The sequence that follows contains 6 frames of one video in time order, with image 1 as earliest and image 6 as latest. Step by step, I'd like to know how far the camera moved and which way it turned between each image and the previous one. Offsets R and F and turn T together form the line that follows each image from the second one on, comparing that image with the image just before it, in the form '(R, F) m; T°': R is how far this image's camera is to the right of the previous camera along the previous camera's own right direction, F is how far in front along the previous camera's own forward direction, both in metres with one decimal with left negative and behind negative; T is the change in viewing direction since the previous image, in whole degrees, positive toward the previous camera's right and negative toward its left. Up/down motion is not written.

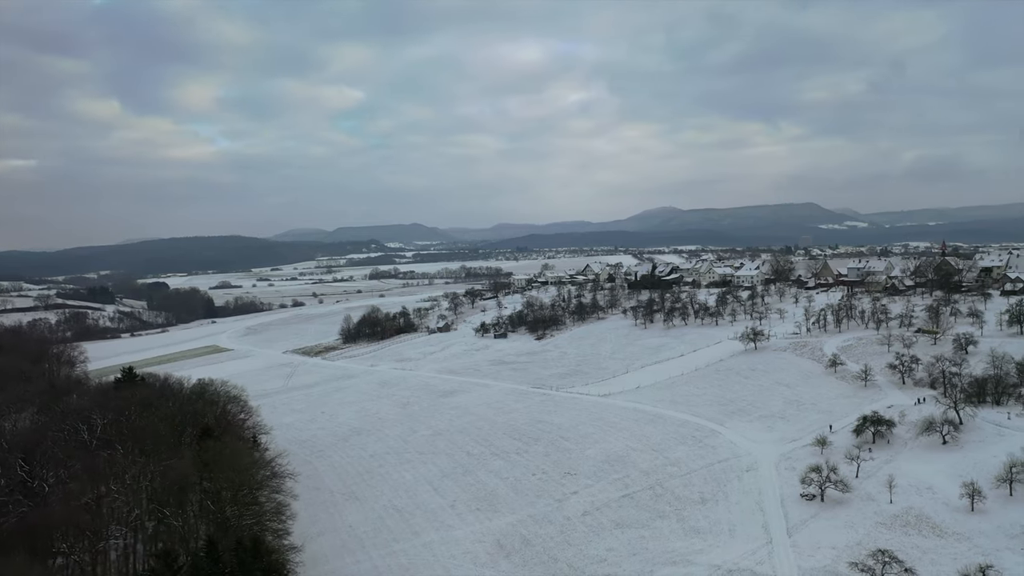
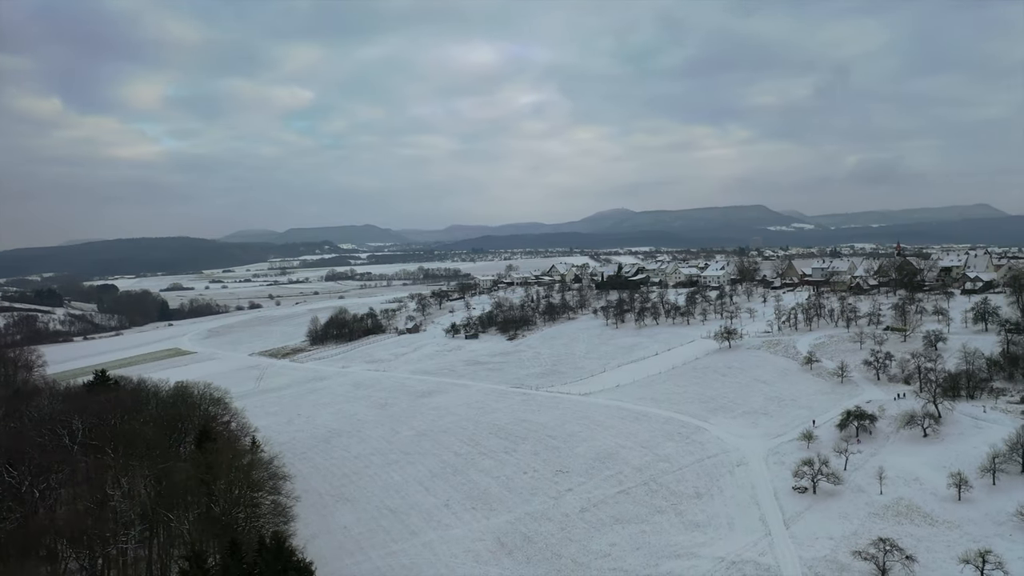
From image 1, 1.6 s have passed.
(-0.6, 0.0) m; +2°
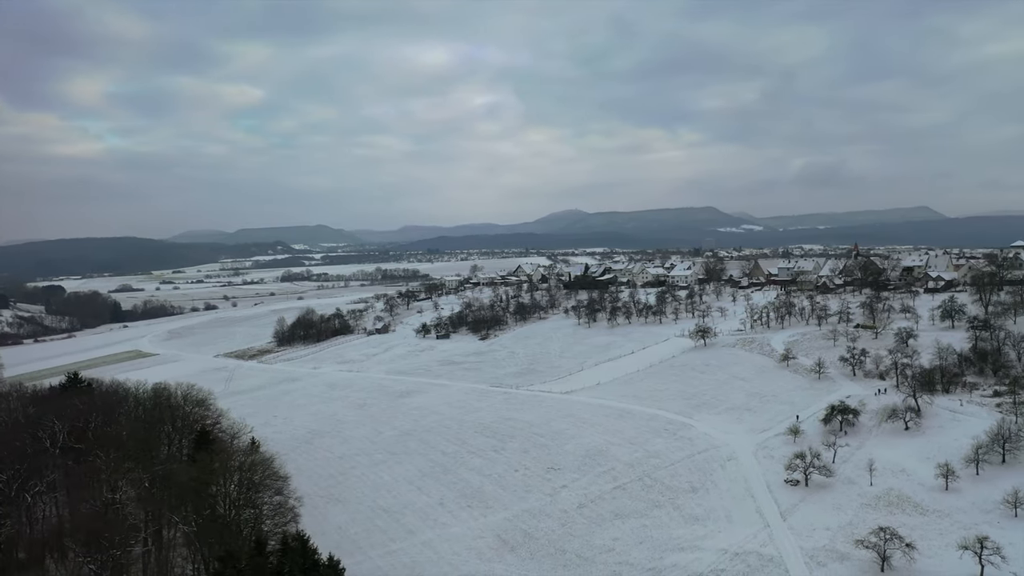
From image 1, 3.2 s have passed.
(-0.7, 0.0) m; +2°
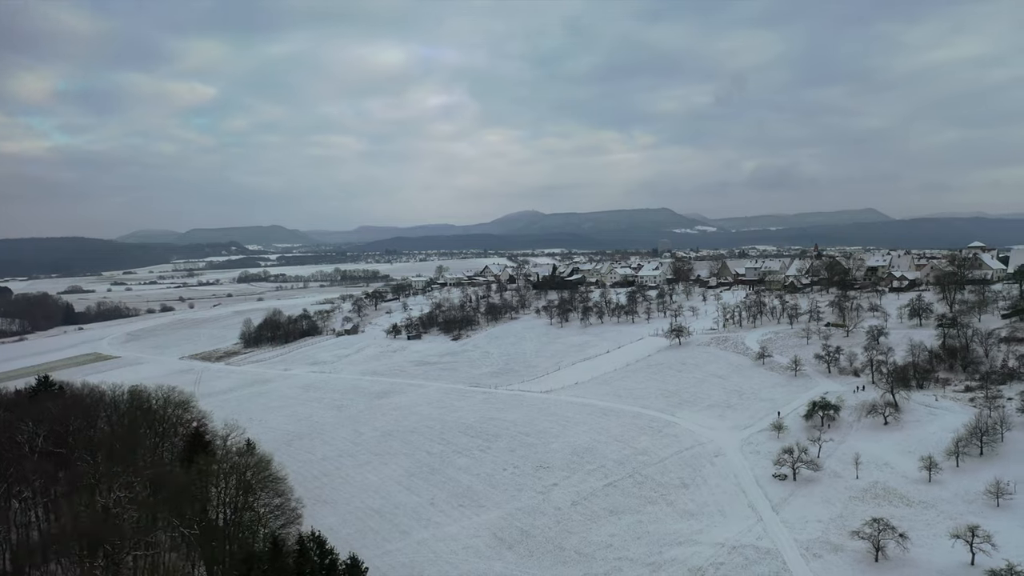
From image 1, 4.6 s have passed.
(-0.5, 0.0) m; +2°
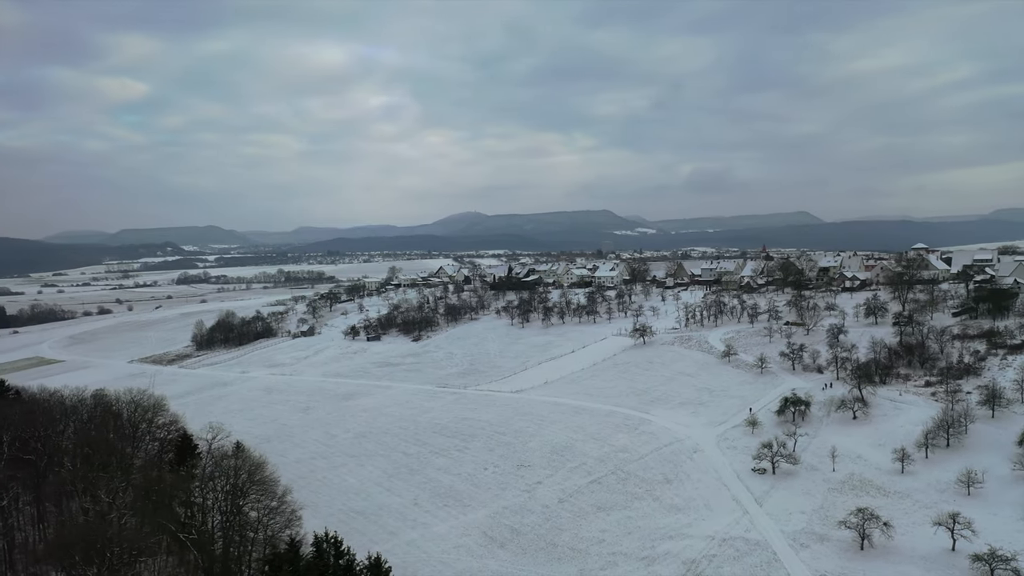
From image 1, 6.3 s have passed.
(-0.7, 0.0) m; +3°
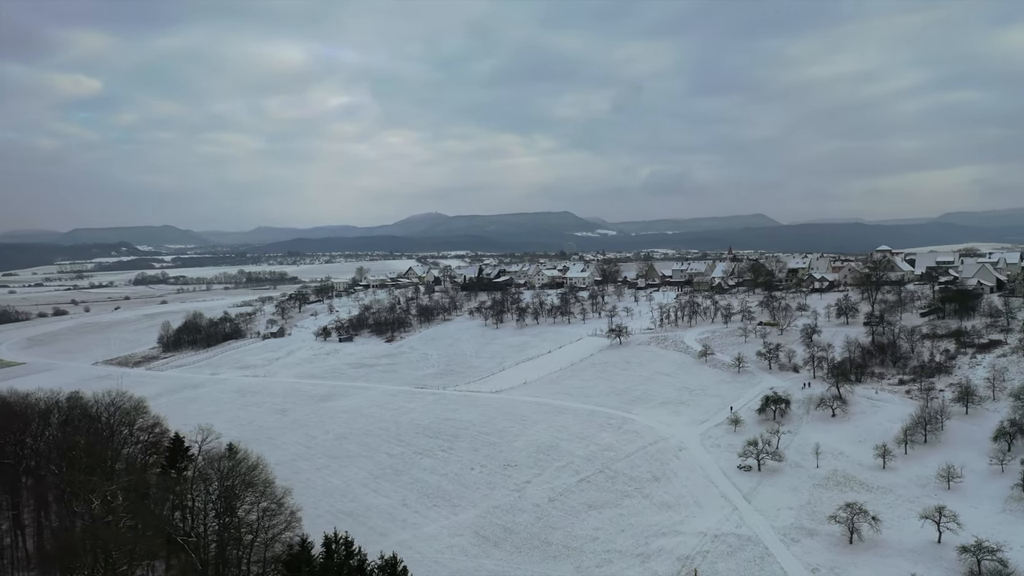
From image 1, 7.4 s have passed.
(-0.4, 0.0) m; +2°
